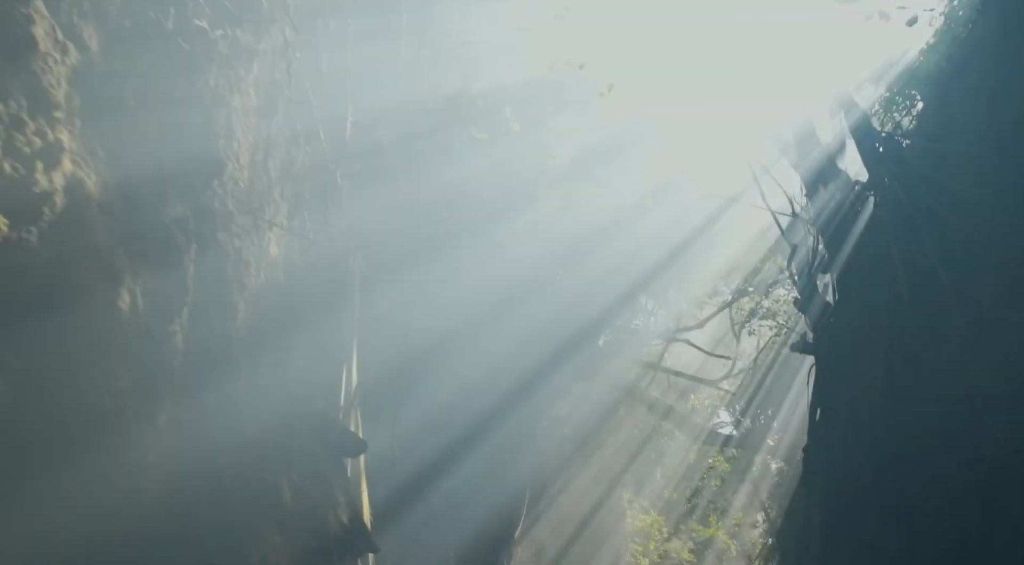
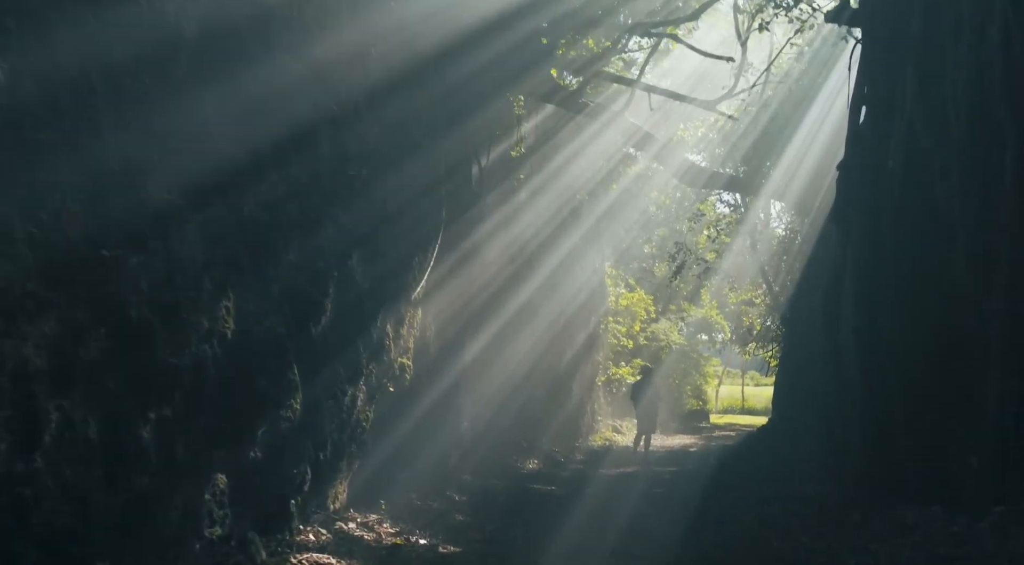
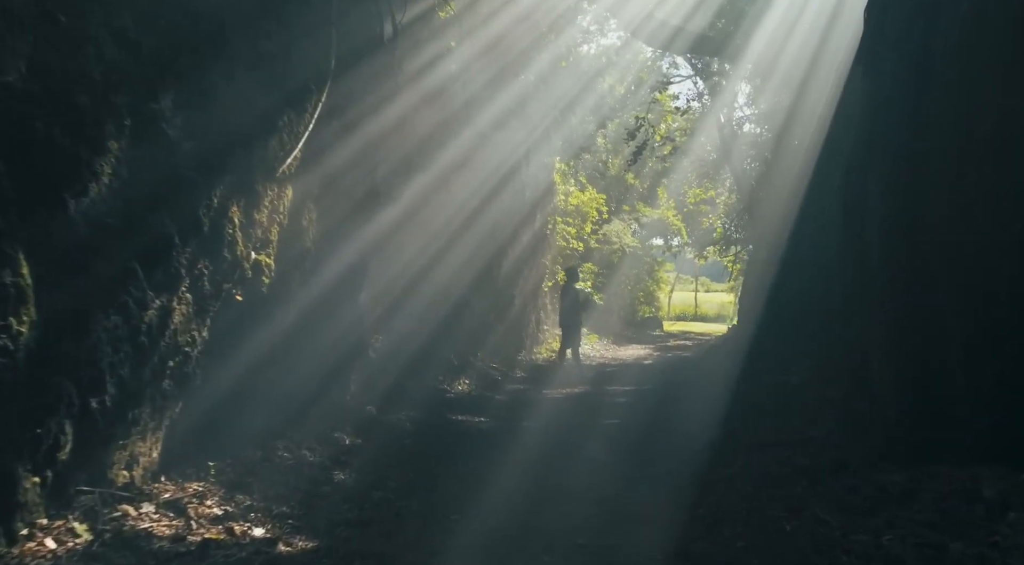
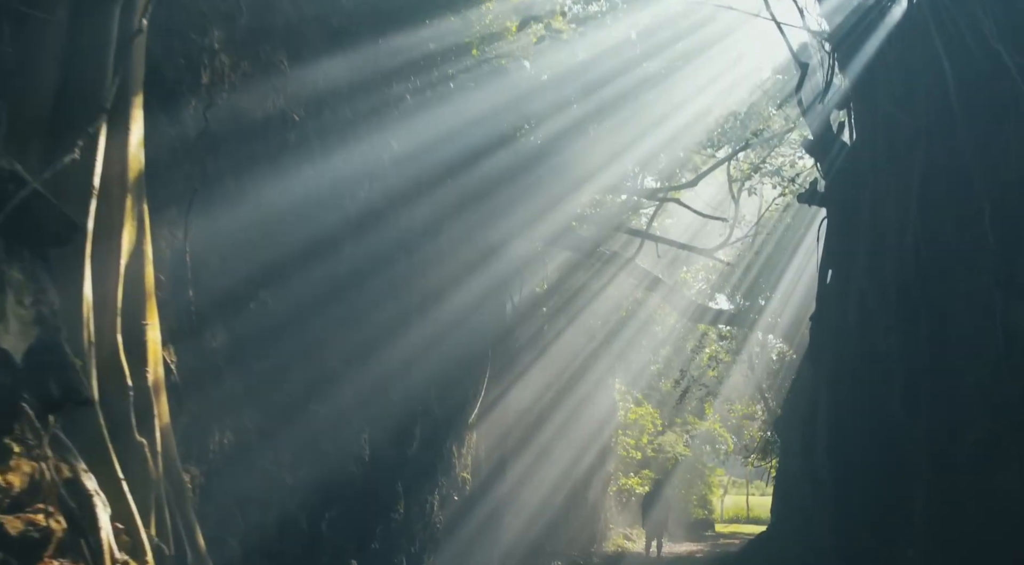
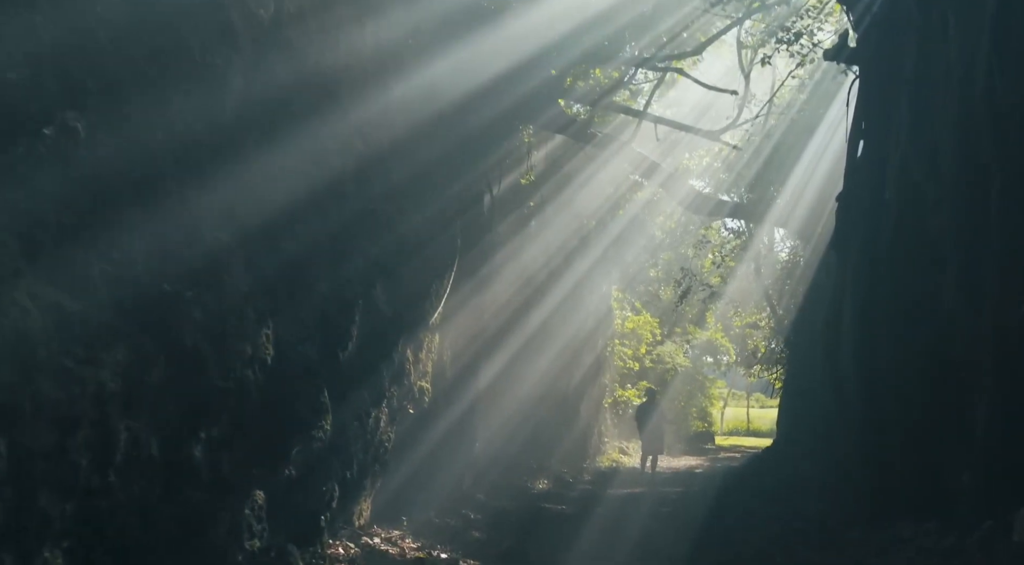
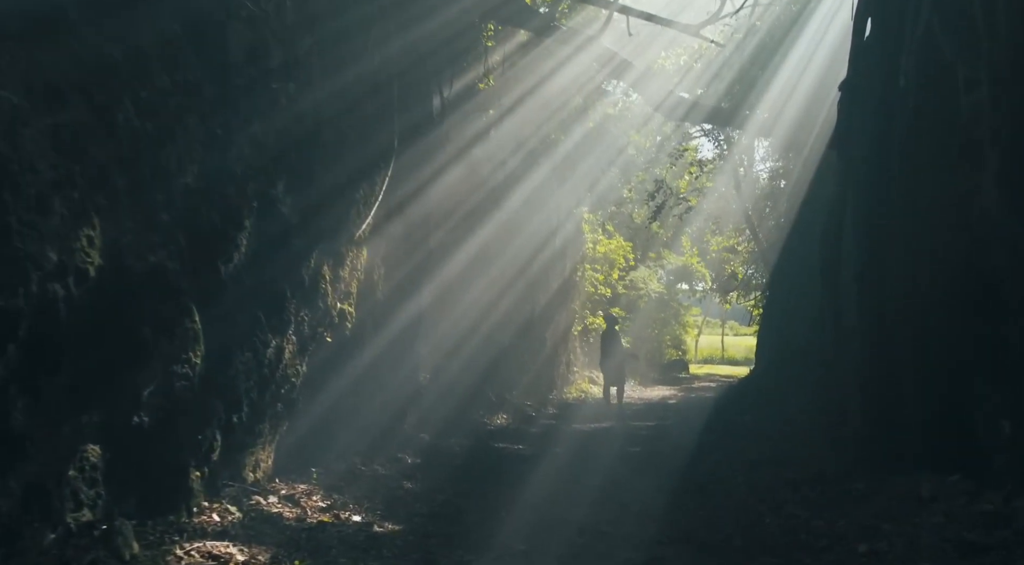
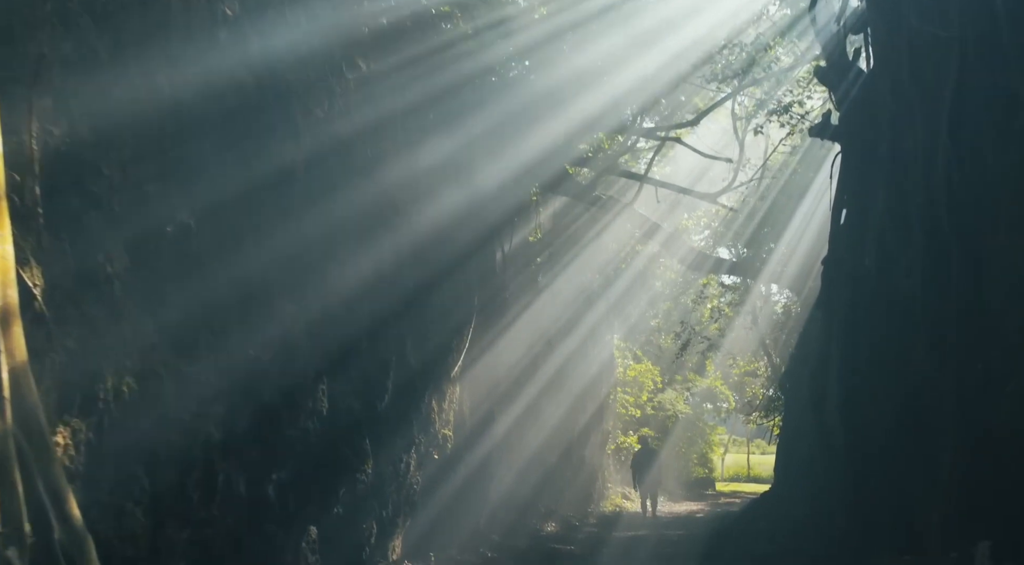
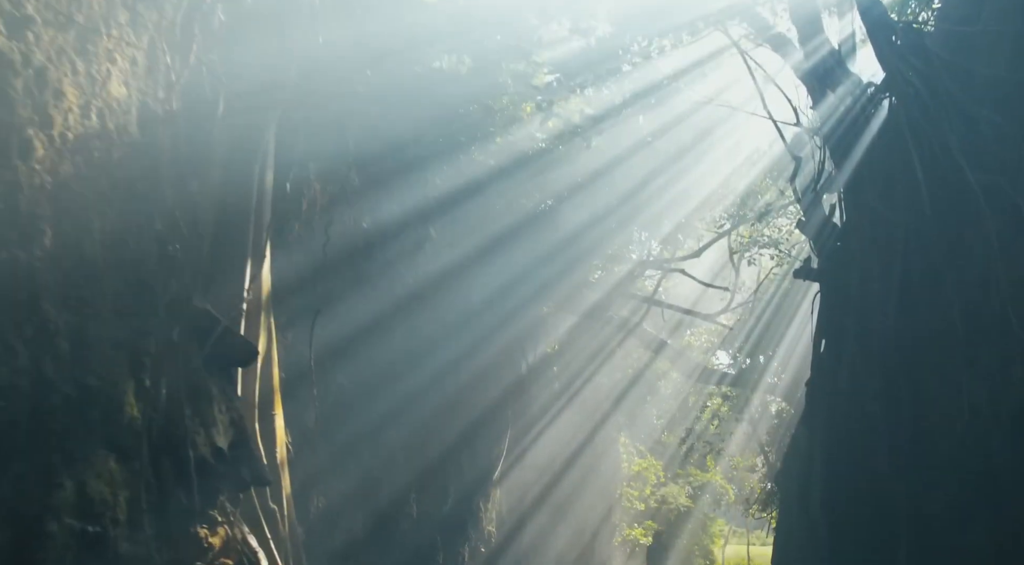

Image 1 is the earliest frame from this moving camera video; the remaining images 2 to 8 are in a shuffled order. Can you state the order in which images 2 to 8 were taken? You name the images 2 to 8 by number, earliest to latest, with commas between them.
8, 4, 7, 5, 2, 6, 3
